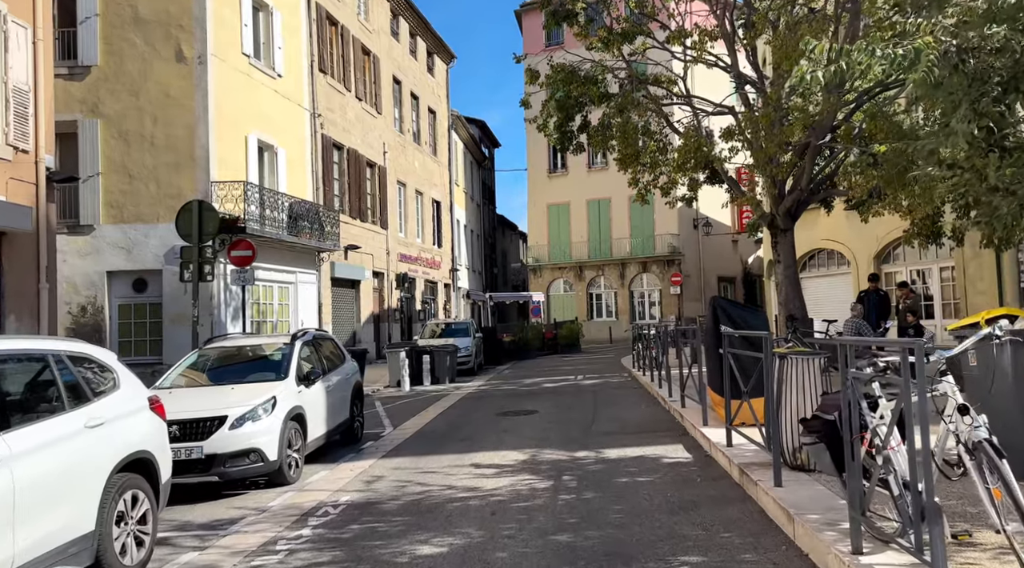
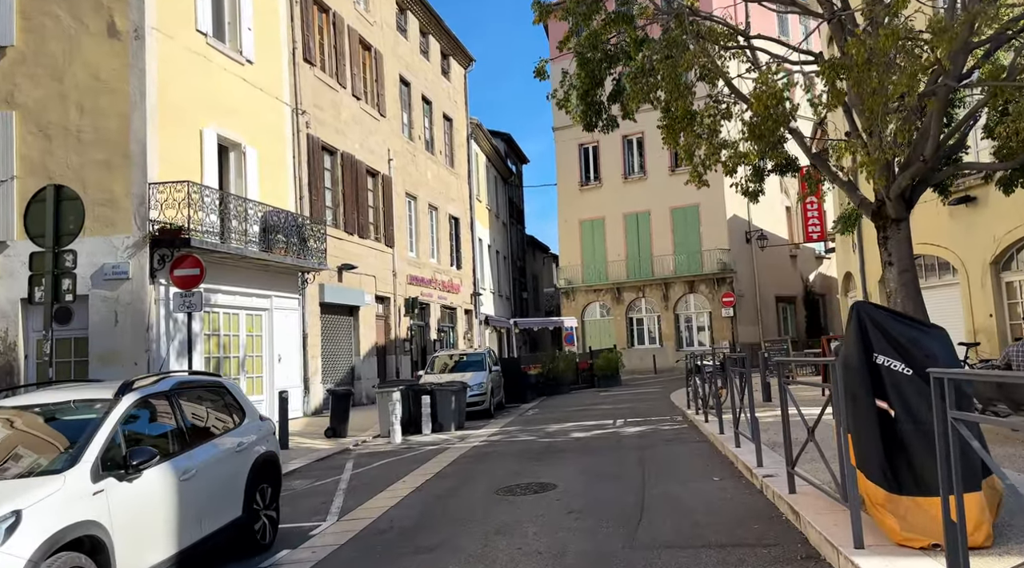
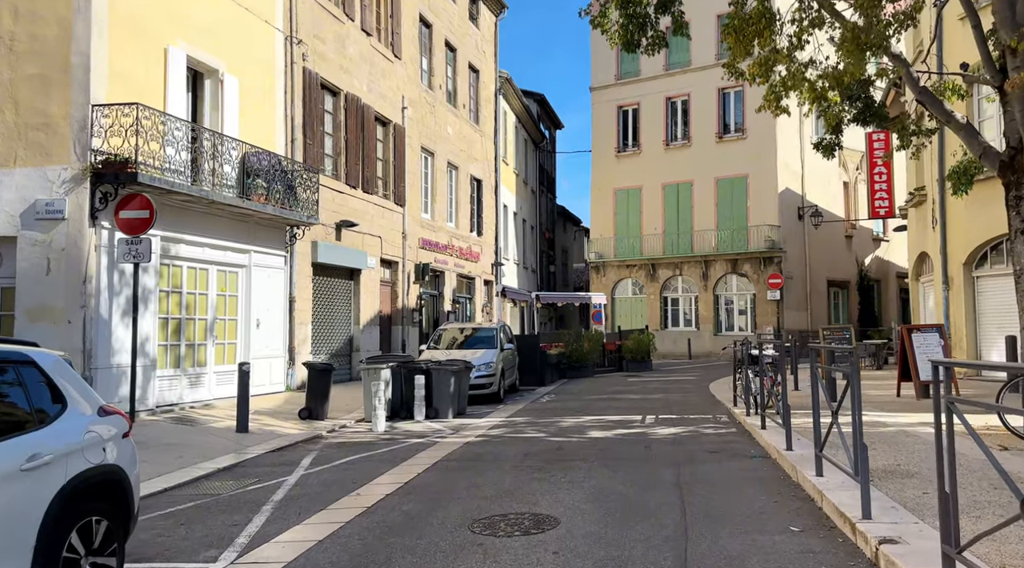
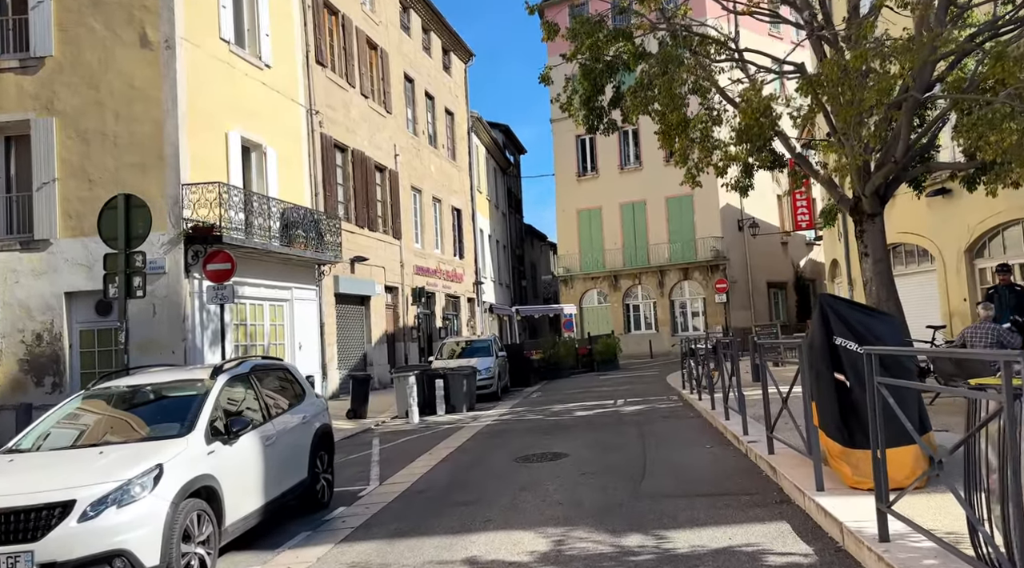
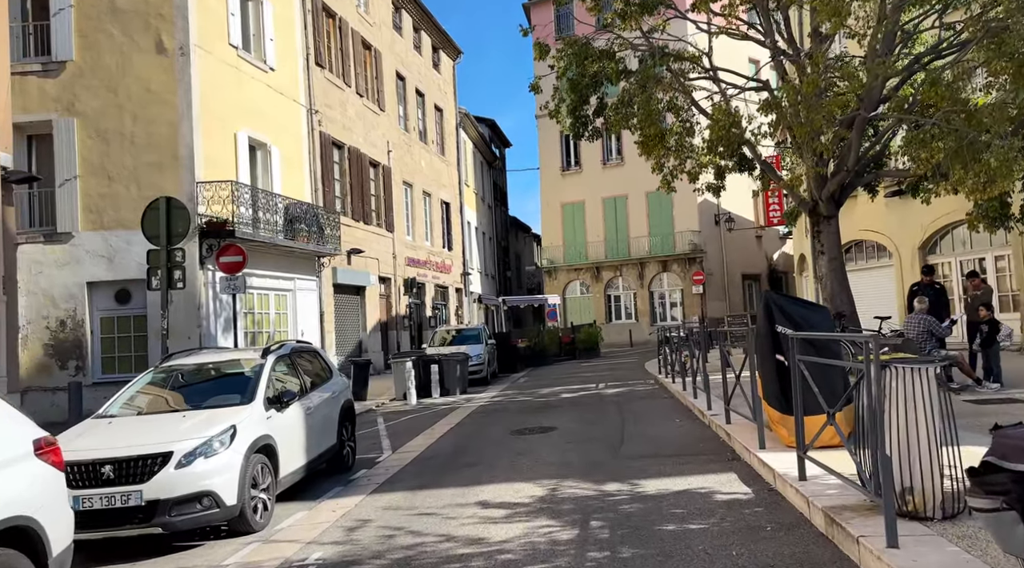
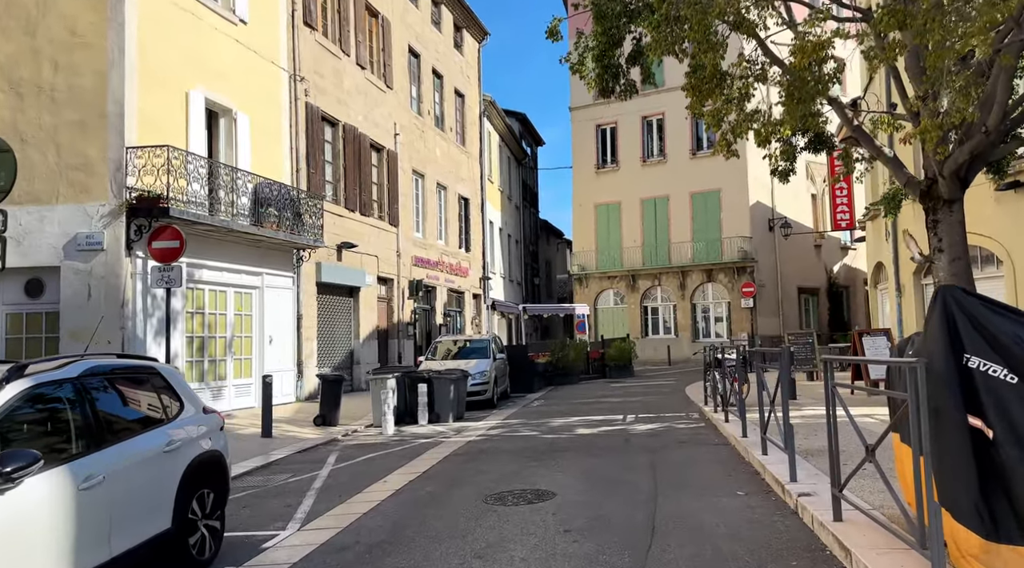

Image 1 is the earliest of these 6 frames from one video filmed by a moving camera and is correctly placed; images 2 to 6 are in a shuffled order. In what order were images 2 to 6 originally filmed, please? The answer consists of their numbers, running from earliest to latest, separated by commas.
5, 4, 2, 6, 3
